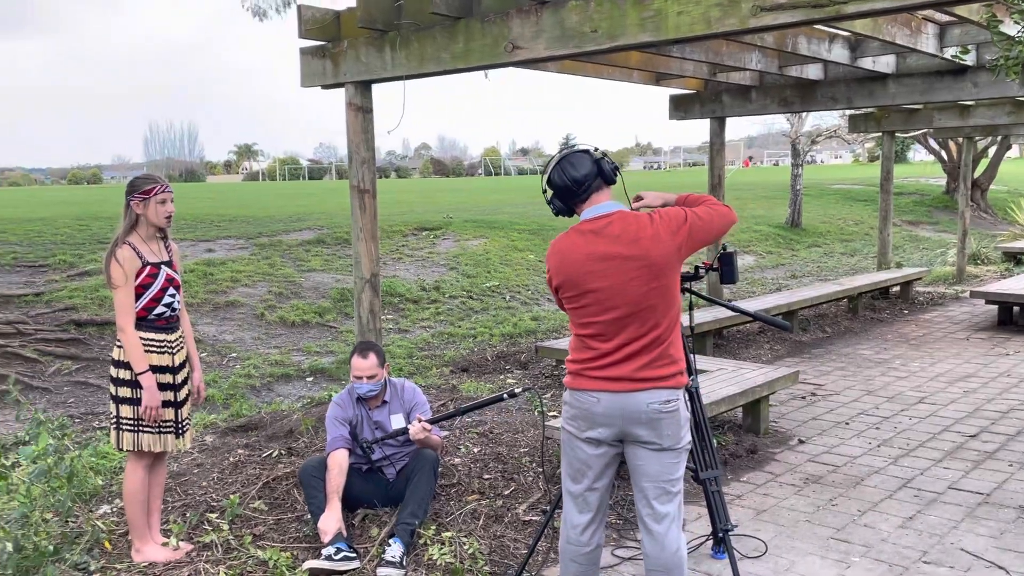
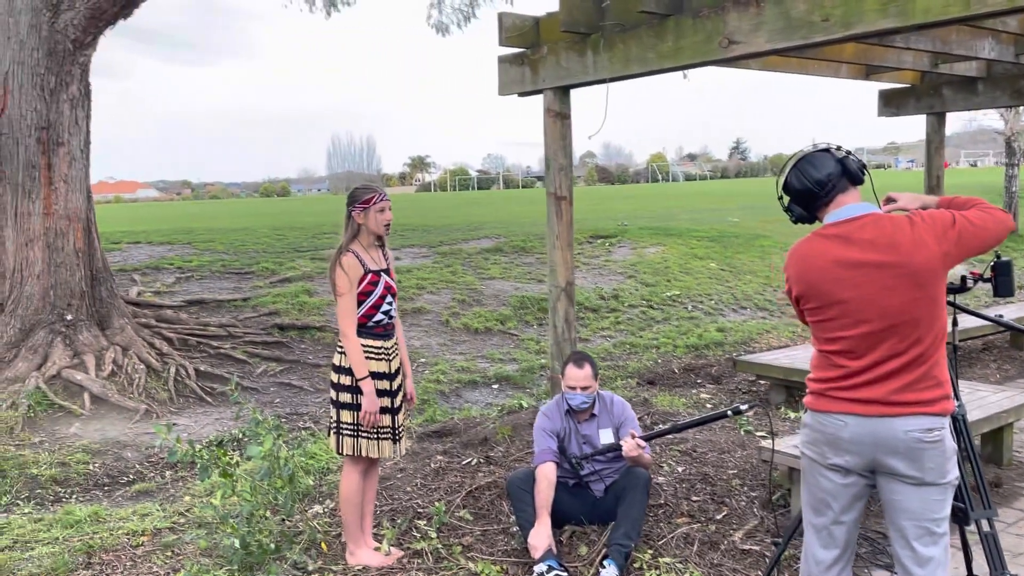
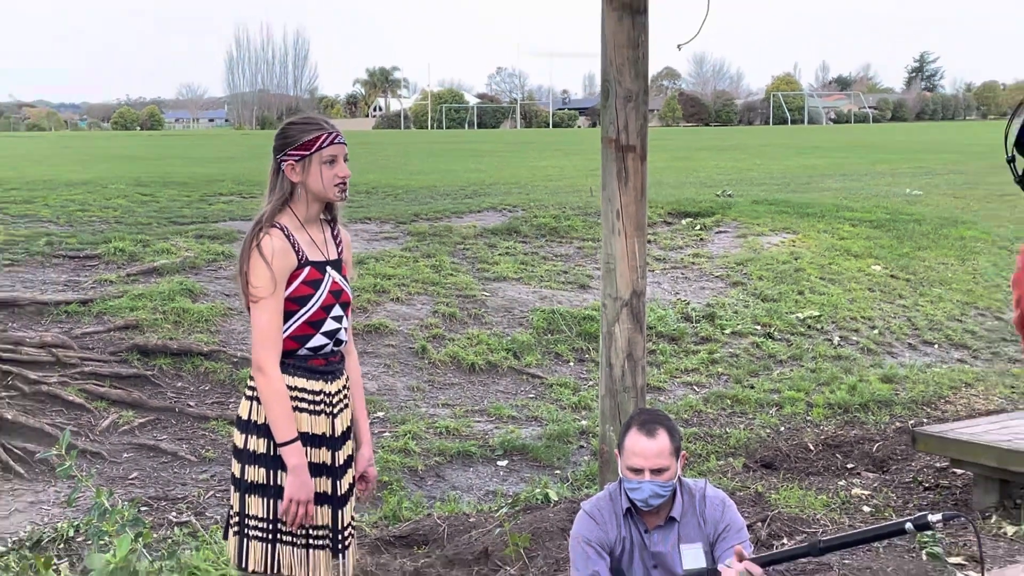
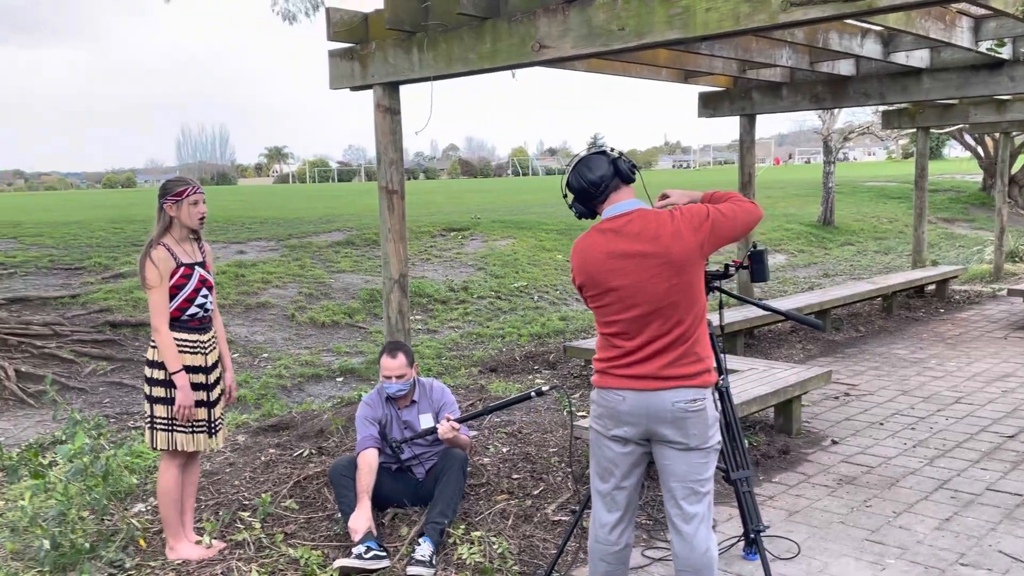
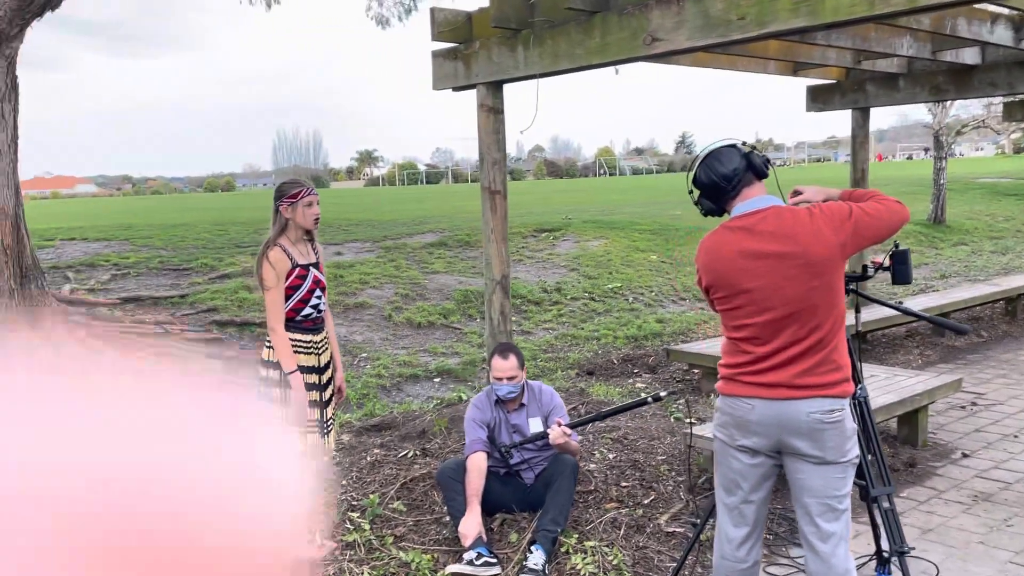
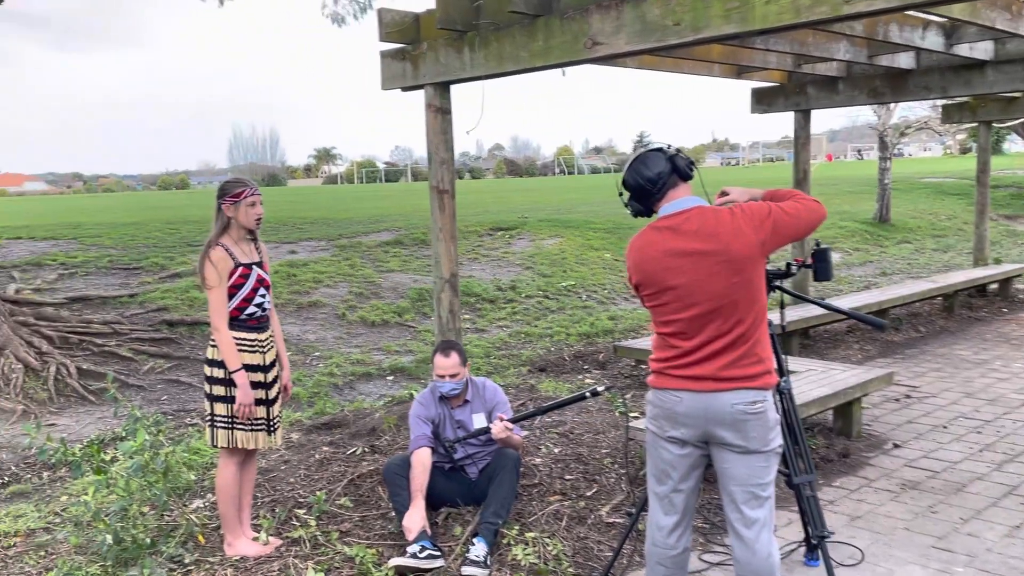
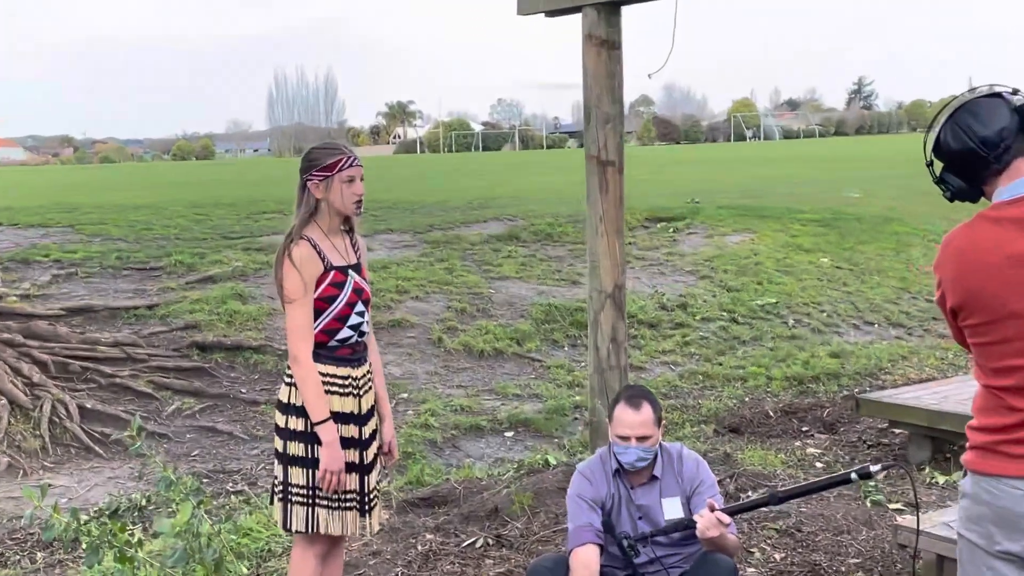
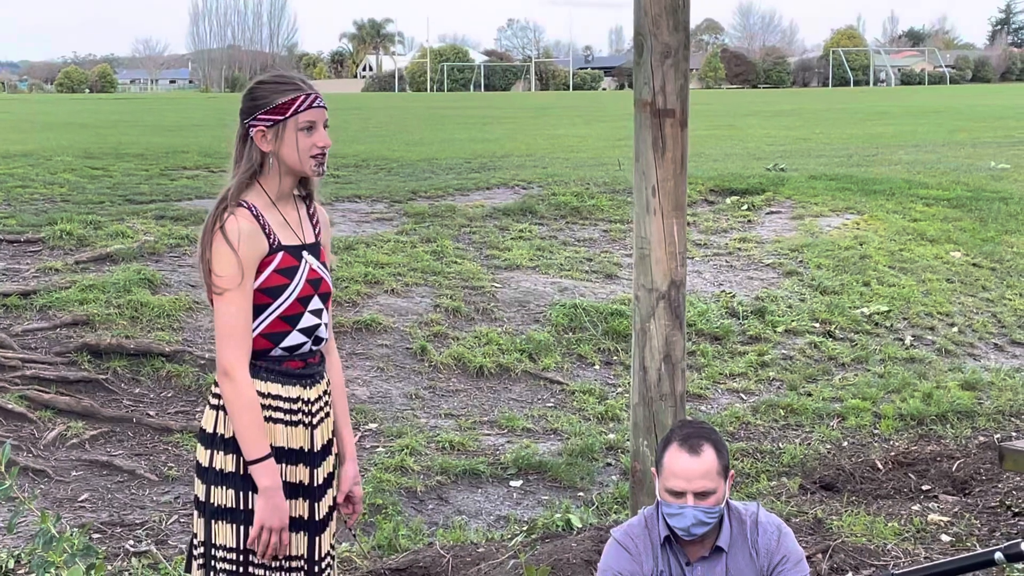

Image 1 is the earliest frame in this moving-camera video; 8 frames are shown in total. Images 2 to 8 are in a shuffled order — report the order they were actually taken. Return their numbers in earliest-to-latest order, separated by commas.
4, 6, 5, 2, 7, 8, 3
